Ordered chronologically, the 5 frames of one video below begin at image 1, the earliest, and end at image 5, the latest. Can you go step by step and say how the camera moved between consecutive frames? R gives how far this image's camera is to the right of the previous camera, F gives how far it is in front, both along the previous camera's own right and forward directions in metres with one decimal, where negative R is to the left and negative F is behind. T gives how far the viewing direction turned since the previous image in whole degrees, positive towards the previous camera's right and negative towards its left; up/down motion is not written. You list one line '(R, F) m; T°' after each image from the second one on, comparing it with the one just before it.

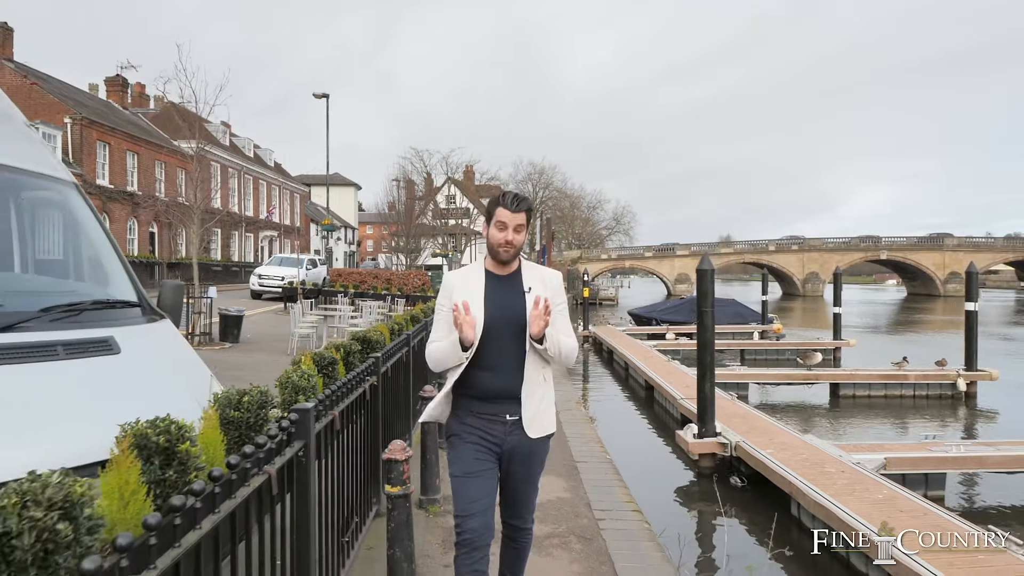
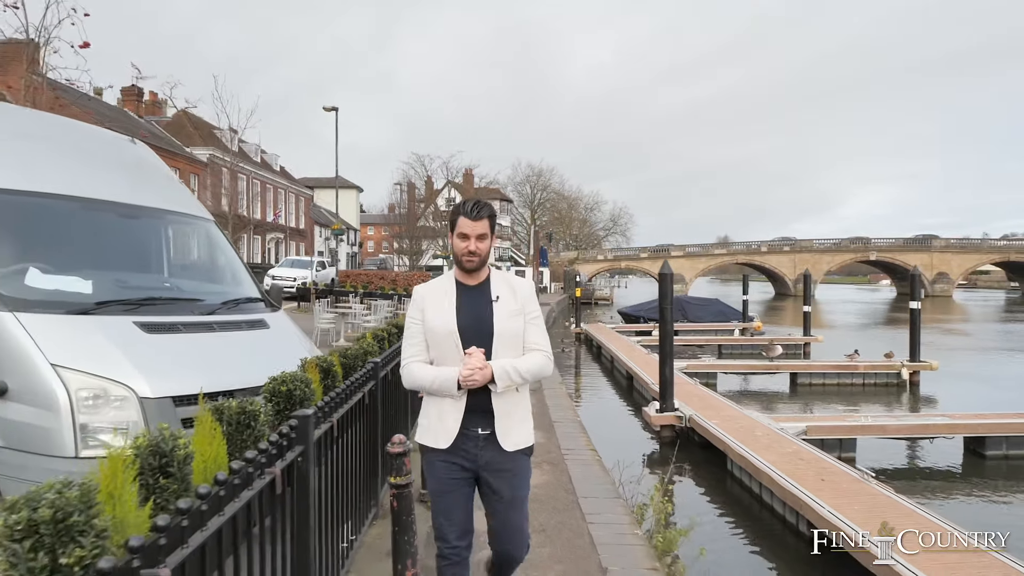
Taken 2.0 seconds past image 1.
(+0.1, -1.7) m; 0°
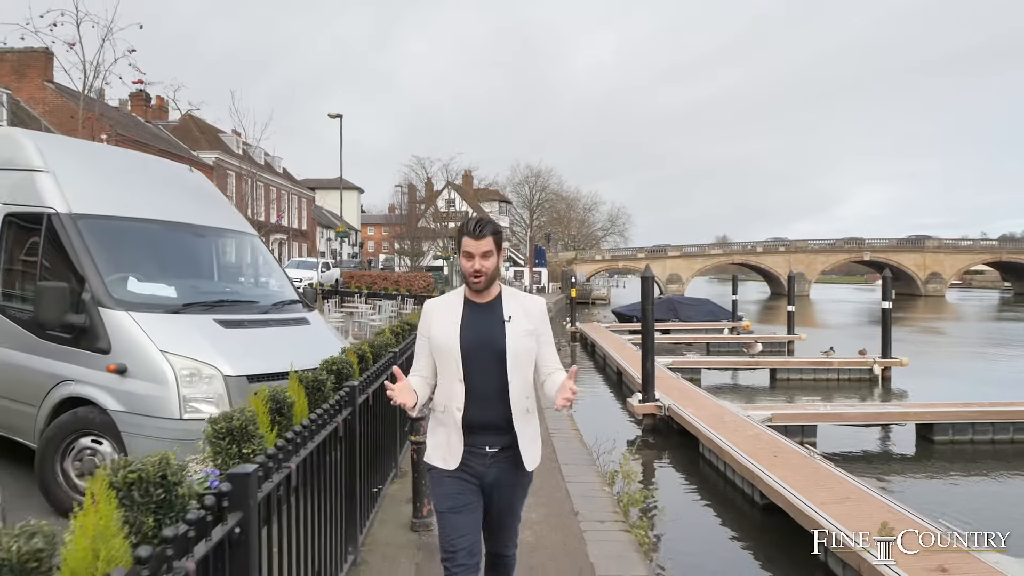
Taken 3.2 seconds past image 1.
(+0.1, -1.0) m; 0°
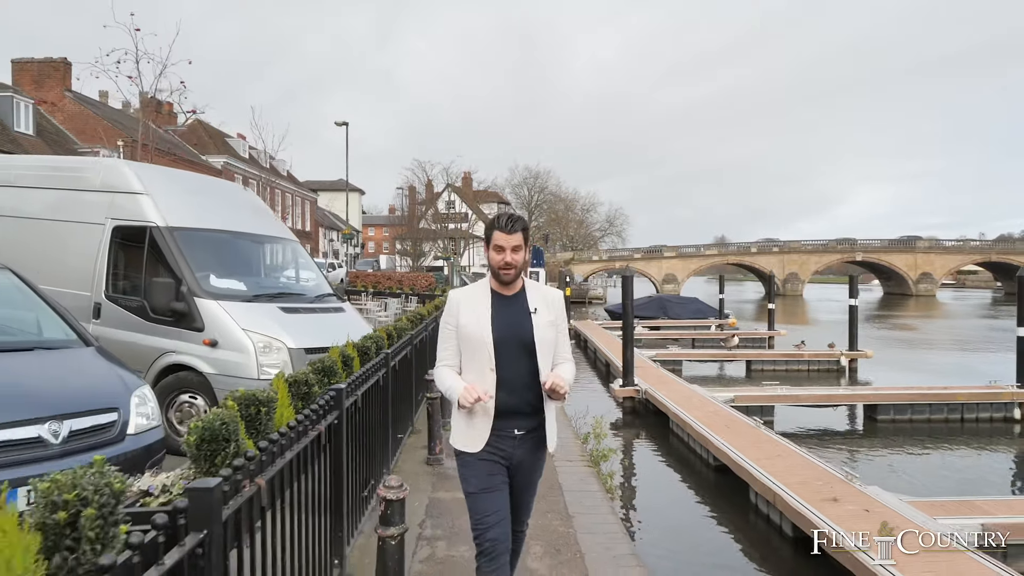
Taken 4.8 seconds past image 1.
(+0.1, -1.4) m; 0°
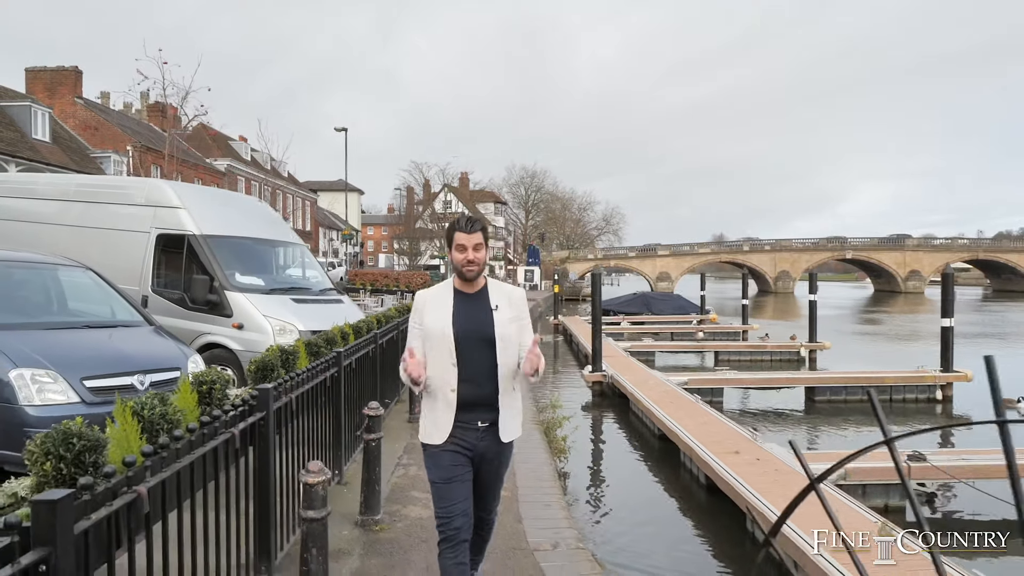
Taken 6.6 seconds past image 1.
(+0.4, -1.5) m; 0°
